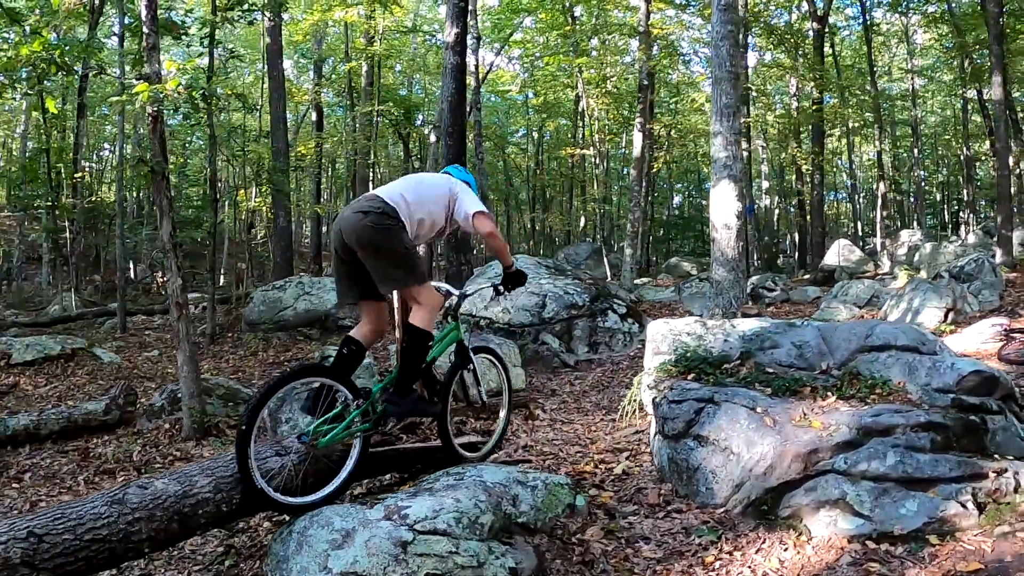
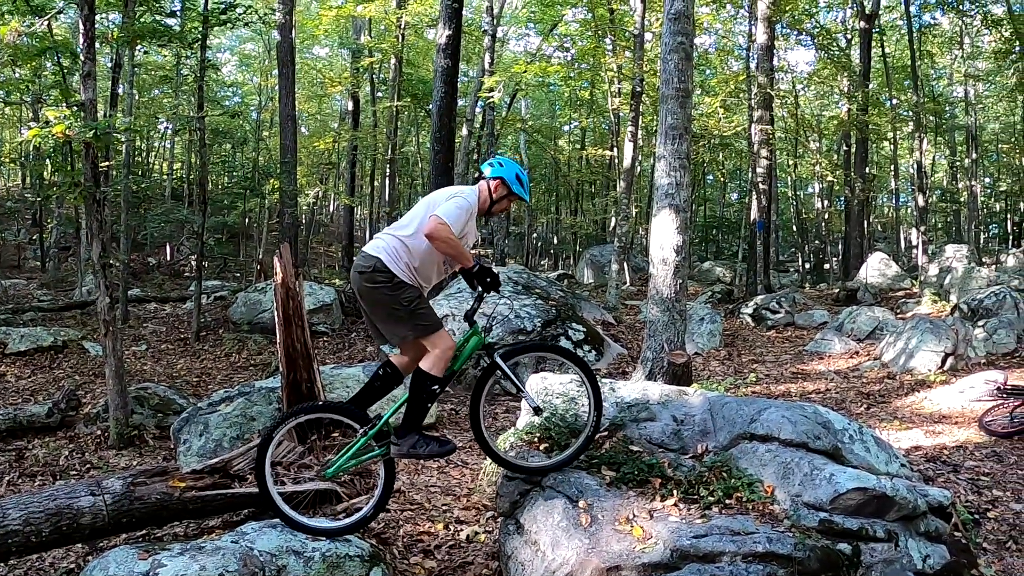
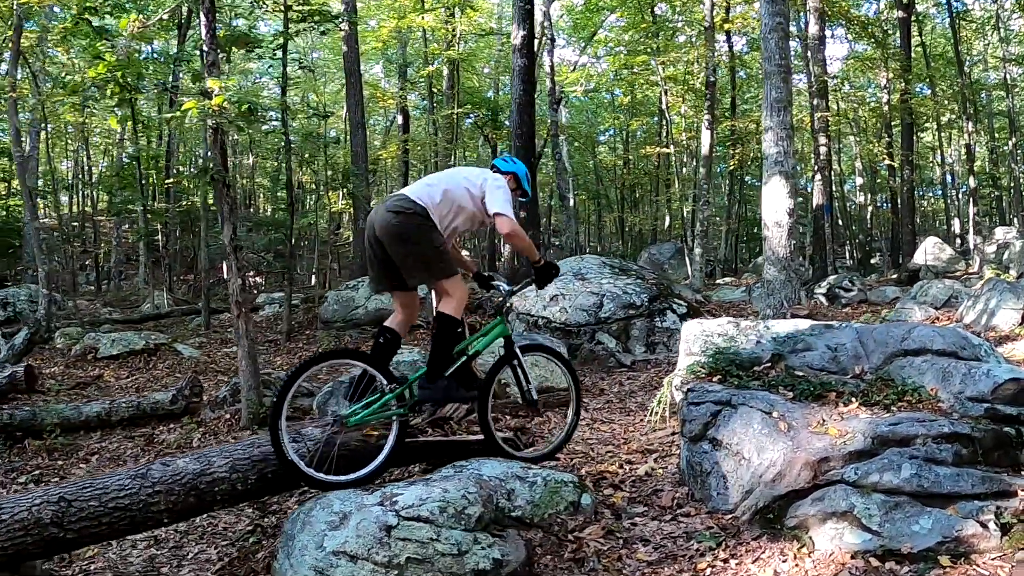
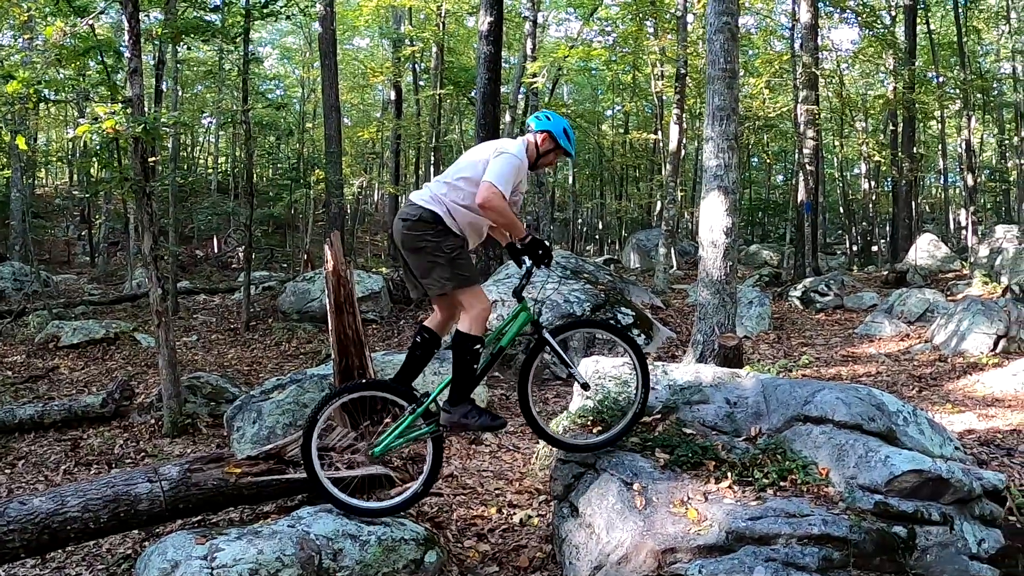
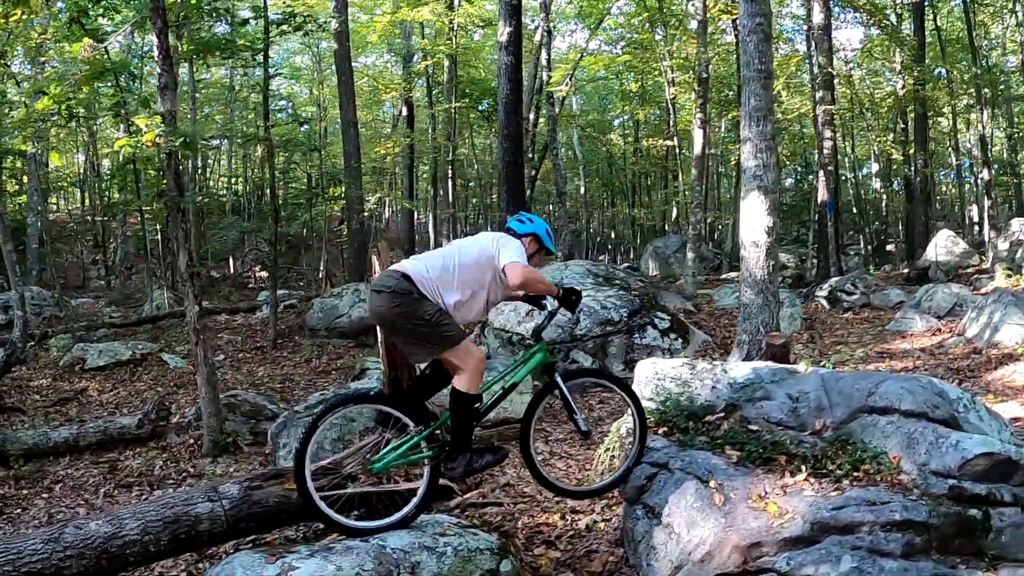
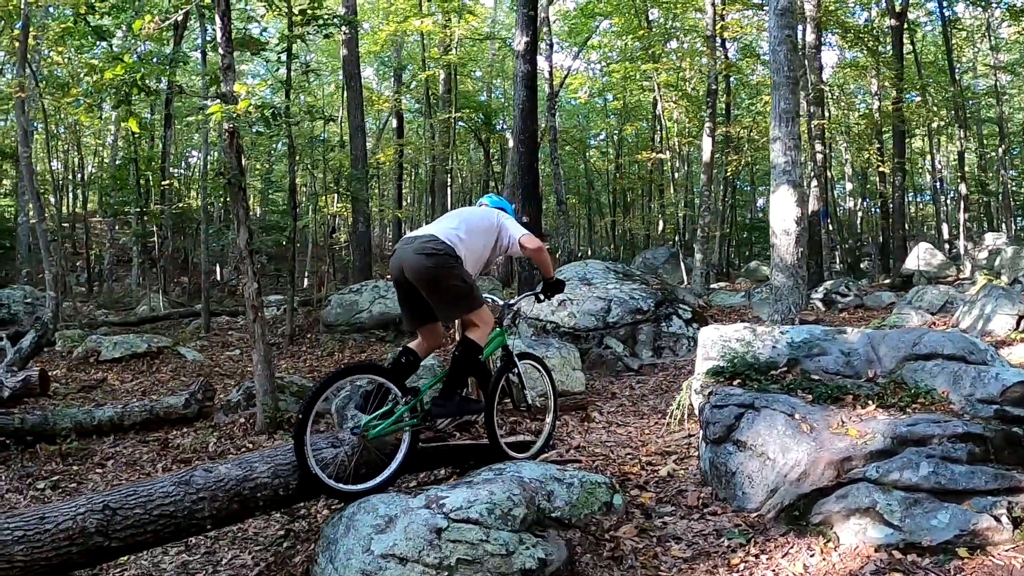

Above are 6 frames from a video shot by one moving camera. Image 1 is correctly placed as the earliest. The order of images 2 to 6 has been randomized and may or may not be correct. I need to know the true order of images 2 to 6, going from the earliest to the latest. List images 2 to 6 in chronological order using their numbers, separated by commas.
6, 3, 5, 4, 2
